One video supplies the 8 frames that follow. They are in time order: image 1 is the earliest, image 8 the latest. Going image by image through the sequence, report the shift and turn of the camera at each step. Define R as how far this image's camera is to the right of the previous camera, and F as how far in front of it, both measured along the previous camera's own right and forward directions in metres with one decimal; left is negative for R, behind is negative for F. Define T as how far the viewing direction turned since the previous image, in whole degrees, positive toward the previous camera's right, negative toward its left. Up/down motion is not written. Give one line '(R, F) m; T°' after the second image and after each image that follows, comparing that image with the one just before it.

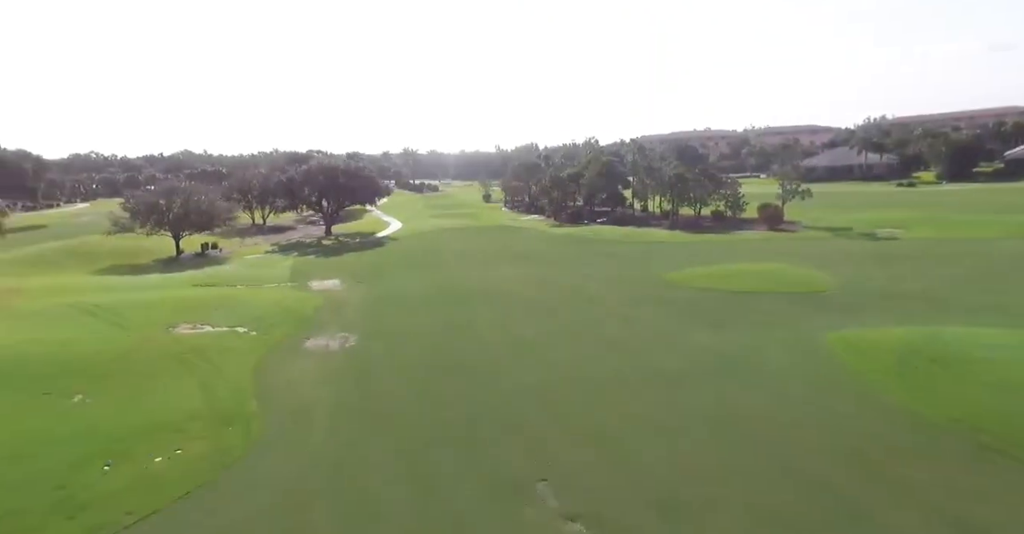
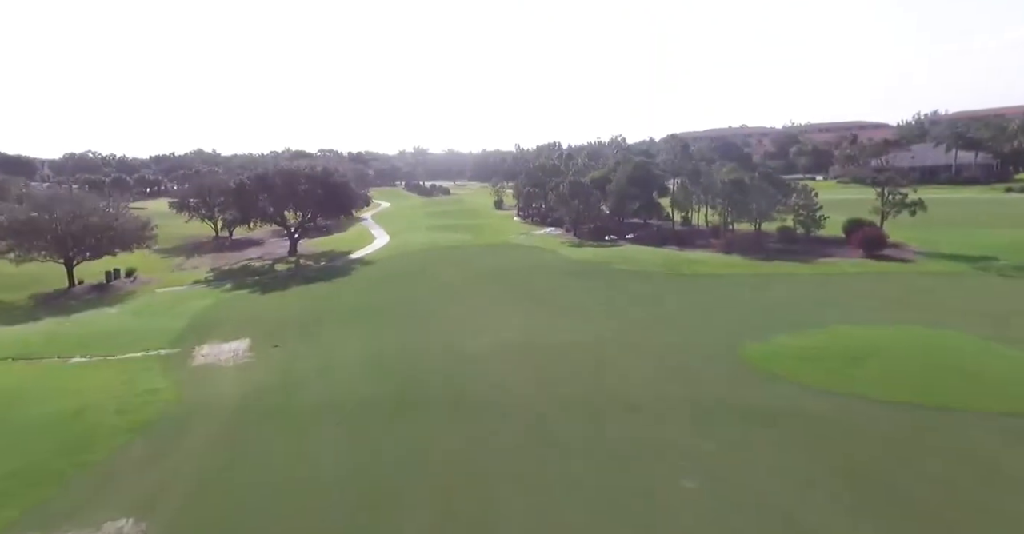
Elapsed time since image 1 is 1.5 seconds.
(+1.8, +17.0) m; -2°
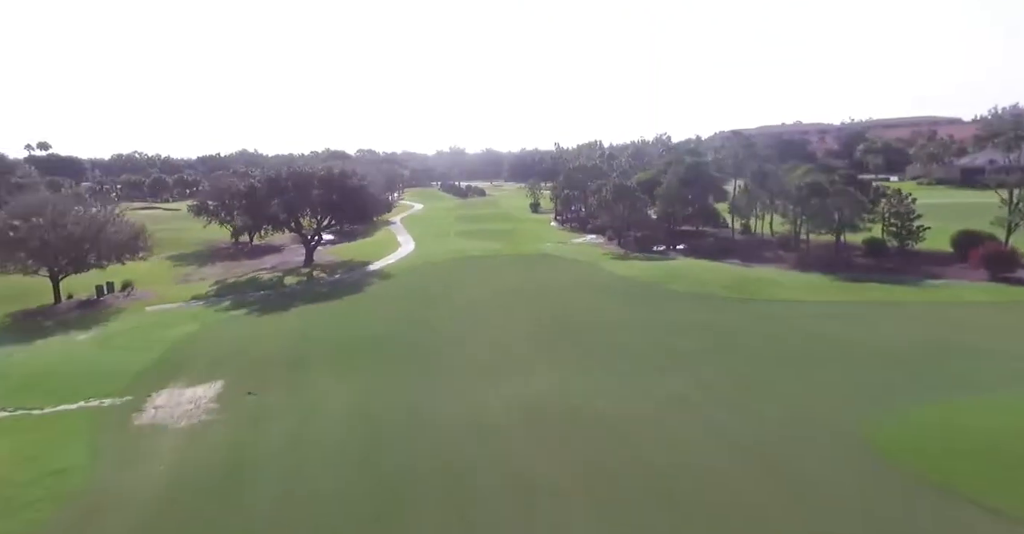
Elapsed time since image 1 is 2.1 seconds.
(+0.3, +7.4) m; -4°
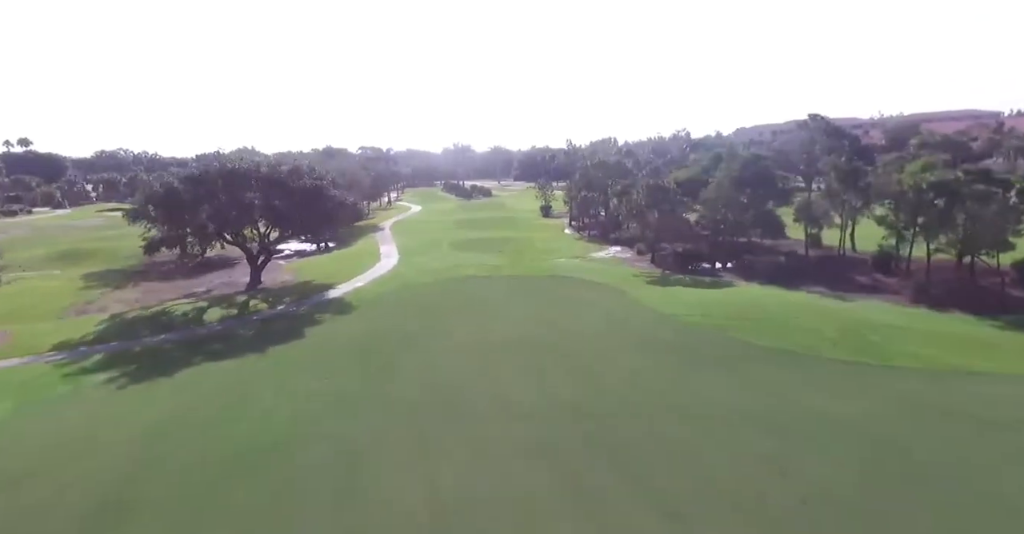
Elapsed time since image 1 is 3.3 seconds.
(+0.5, +14.7) m; -1°
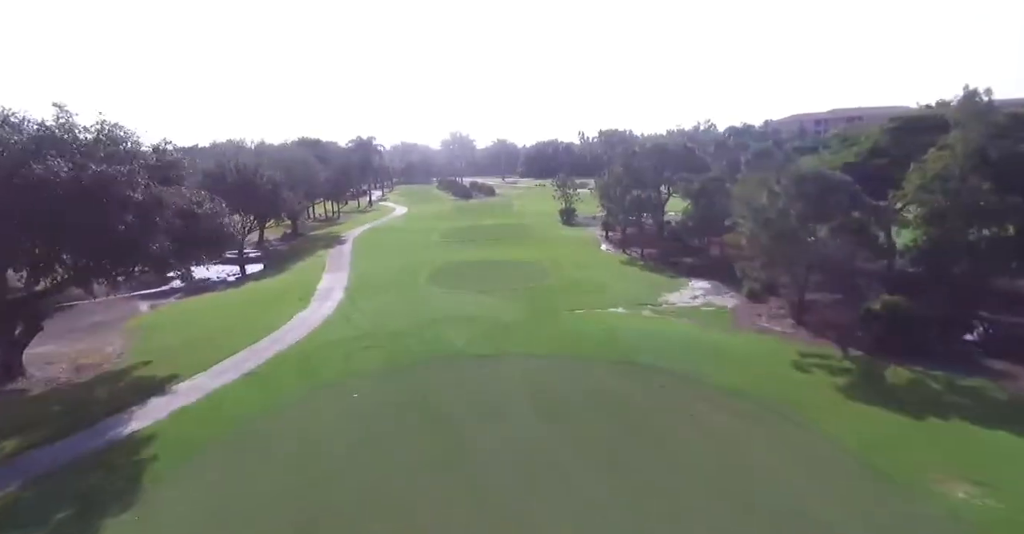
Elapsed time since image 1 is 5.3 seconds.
(-1.1, +26.5) m; 0°
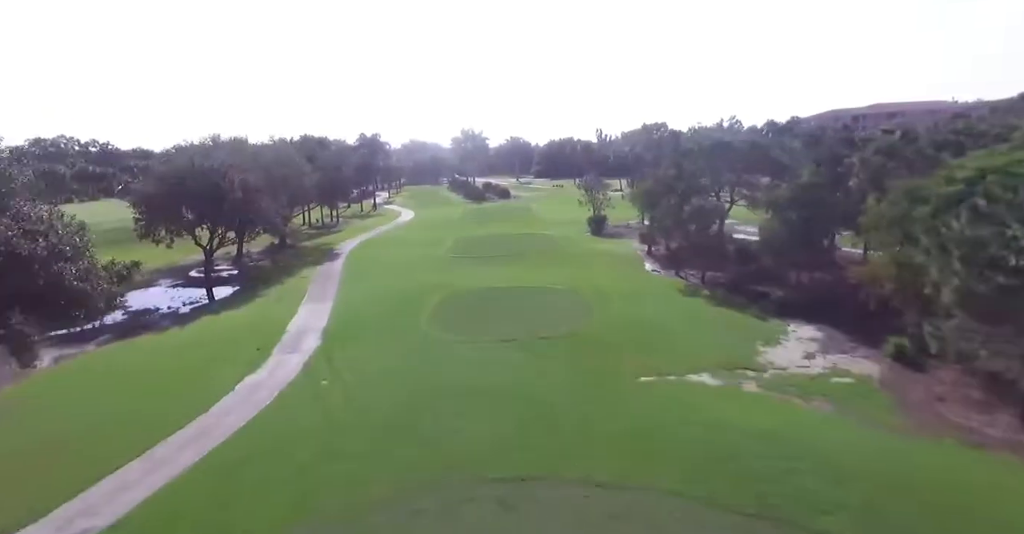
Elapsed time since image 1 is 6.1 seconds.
(-1.3, +11.3) m; -1°
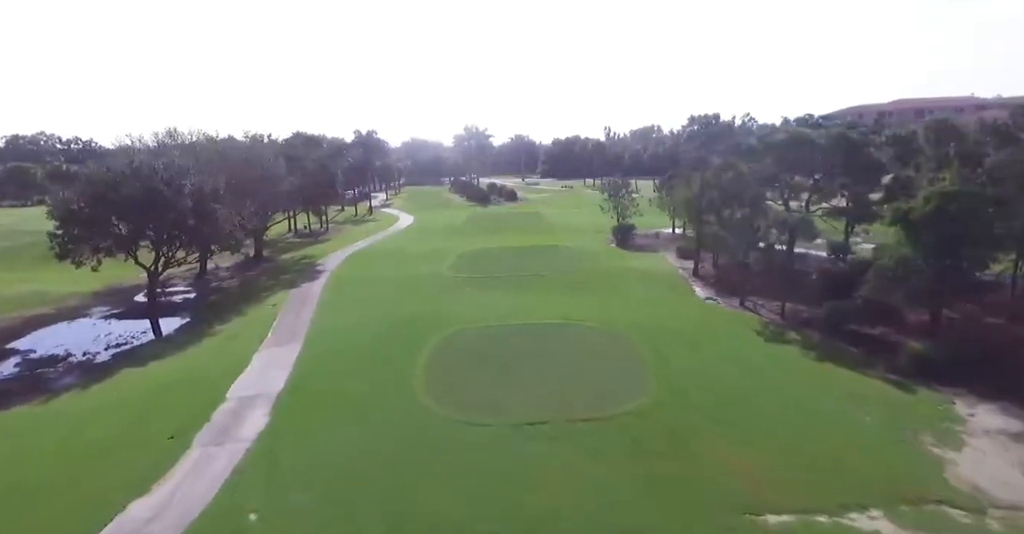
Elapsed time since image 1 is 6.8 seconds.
(-1.3, +10.2) m; 0°
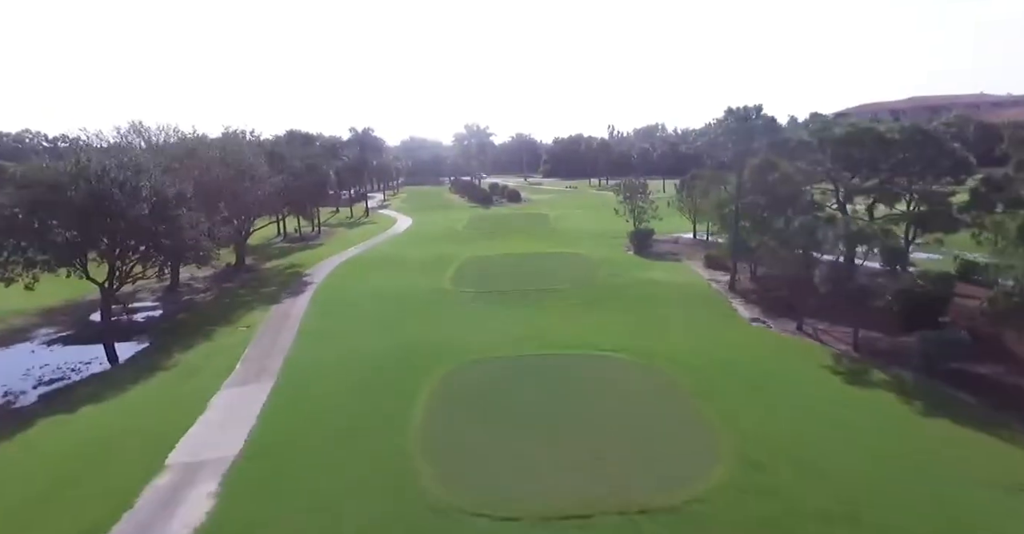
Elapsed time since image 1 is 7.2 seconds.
(-0.9, +5.9) m; 0°
